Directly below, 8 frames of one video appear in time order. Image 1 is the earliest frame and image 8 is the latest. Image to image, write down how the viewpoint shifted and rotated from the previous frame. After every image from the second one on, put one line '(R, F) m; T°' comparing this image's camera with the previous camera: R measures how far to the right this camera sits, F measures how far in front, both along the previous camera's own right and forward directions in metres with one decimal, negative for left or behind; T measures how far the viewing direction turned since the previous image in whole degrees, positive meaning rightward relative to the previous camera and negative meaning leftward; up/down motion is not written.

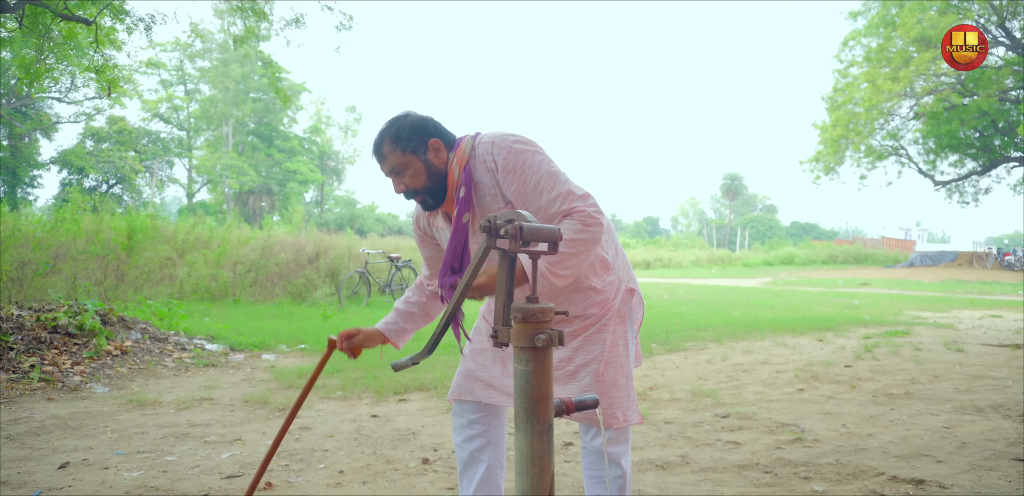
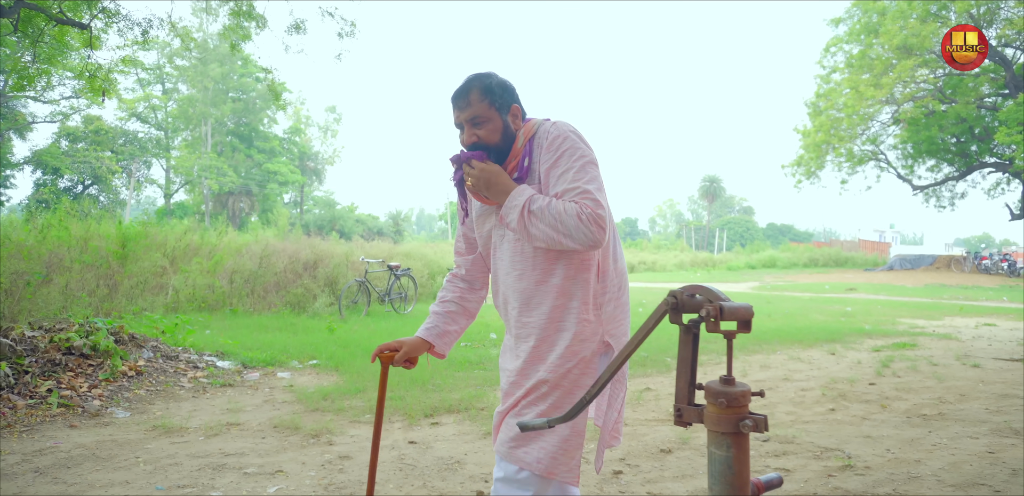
(-0.4, +0.1) m; +2°
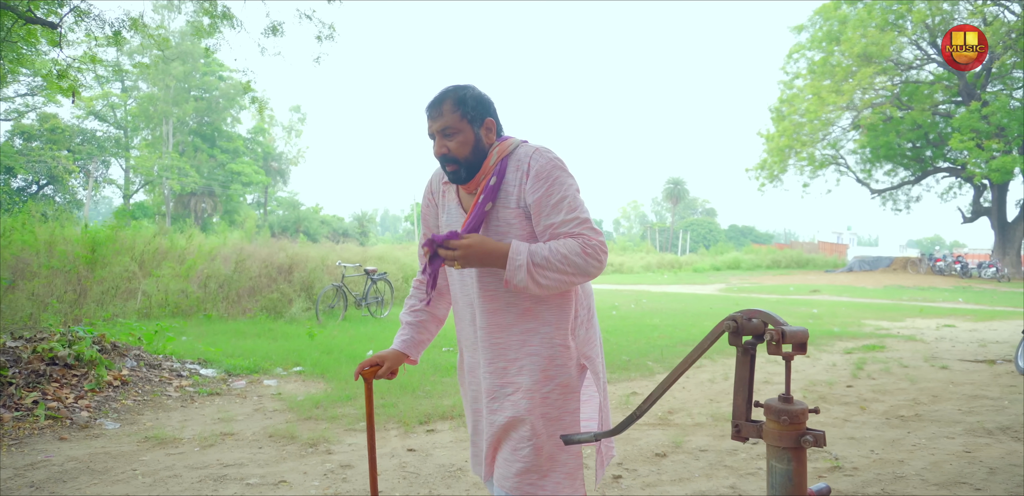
(-0.2, -0.1) m; +3°
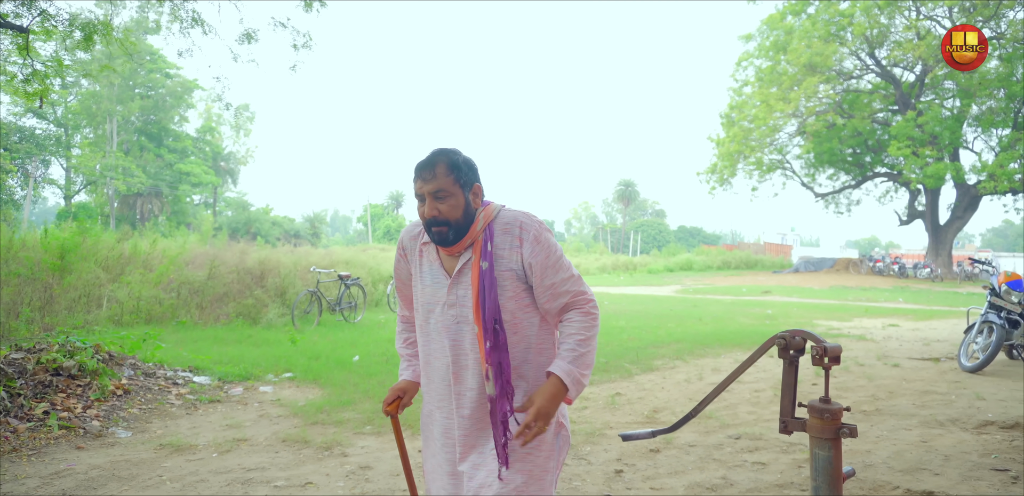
(-0.4, -0.3) m; +4°
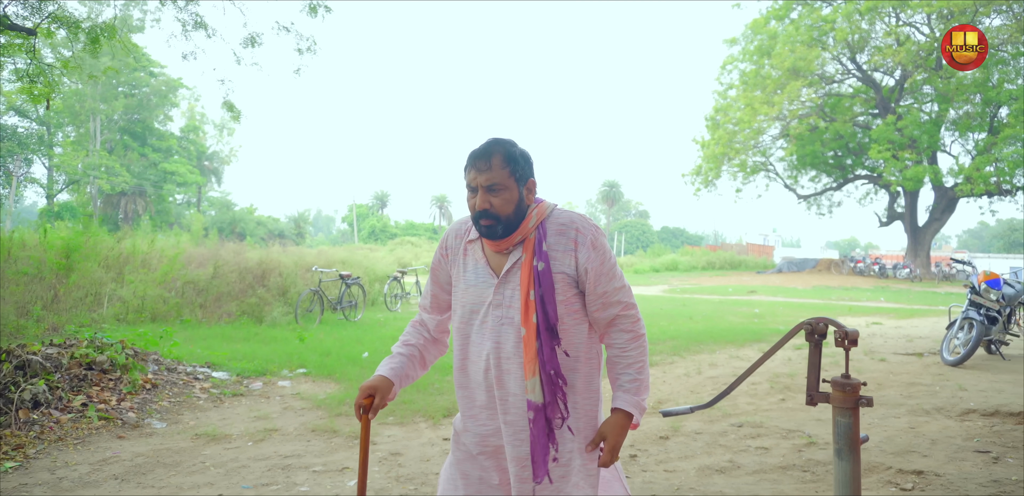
(-0.3, -0.3) m; +1°
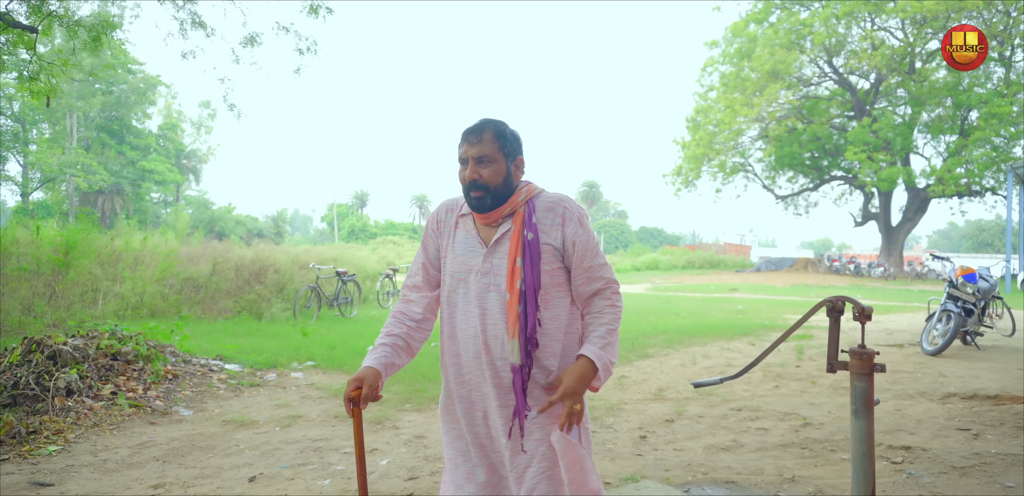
(-0.3, -0.3) m; +2°
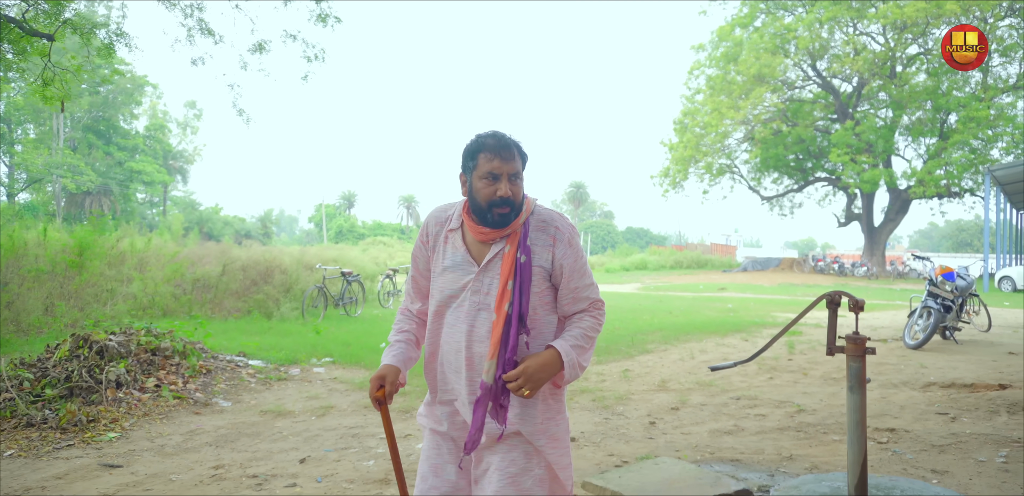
(-0.3, -0.4) m; +1°
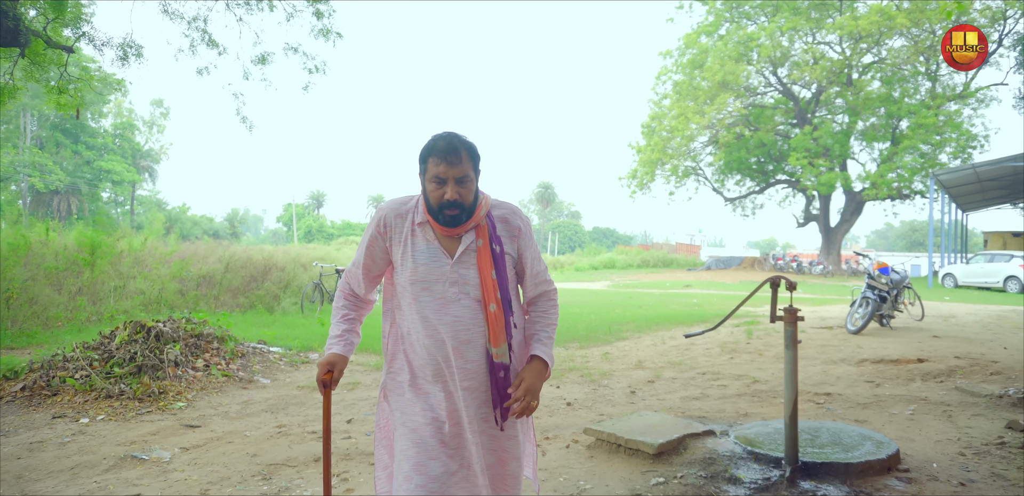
(-0.3, -1.0) m; +3°
